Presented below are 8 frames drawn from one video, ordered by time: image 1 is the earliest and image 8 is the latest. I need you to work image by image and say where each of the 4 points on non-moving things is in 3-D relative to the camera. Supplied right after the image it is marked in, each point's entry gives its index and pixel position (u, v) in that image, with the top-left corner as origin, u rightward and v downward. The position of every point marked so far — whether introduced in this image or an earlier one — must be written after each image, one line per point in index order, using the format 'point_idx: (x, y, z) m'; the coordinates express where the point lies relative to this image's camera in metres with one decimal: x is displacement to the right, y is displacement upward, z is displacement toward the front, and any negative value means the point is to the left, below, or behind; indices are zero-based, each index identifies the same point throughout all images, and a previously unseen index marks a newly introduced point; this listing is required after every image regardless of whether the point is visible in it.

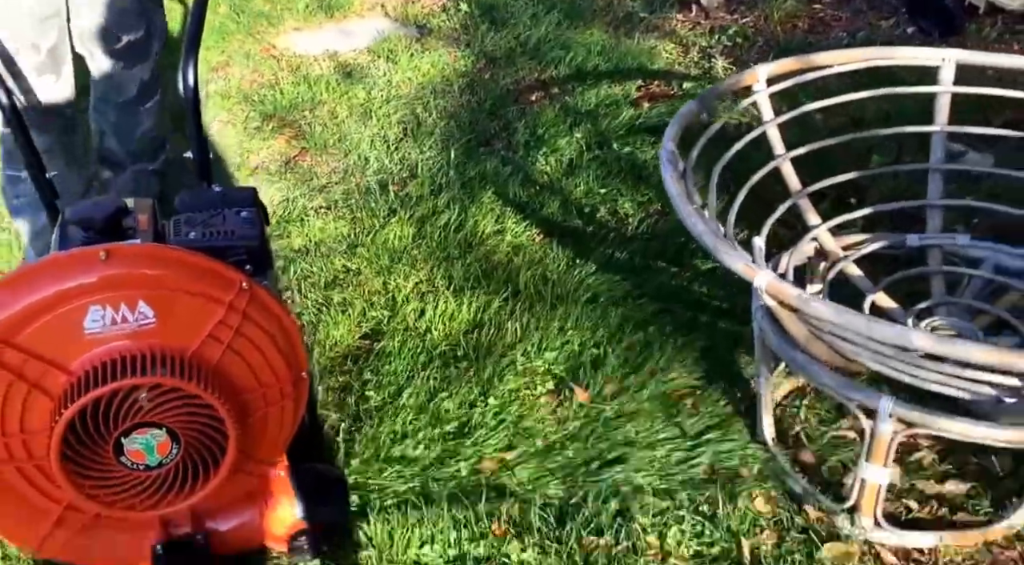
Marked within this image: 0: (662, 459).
0: (+0.4, -0.5, +2.4) m
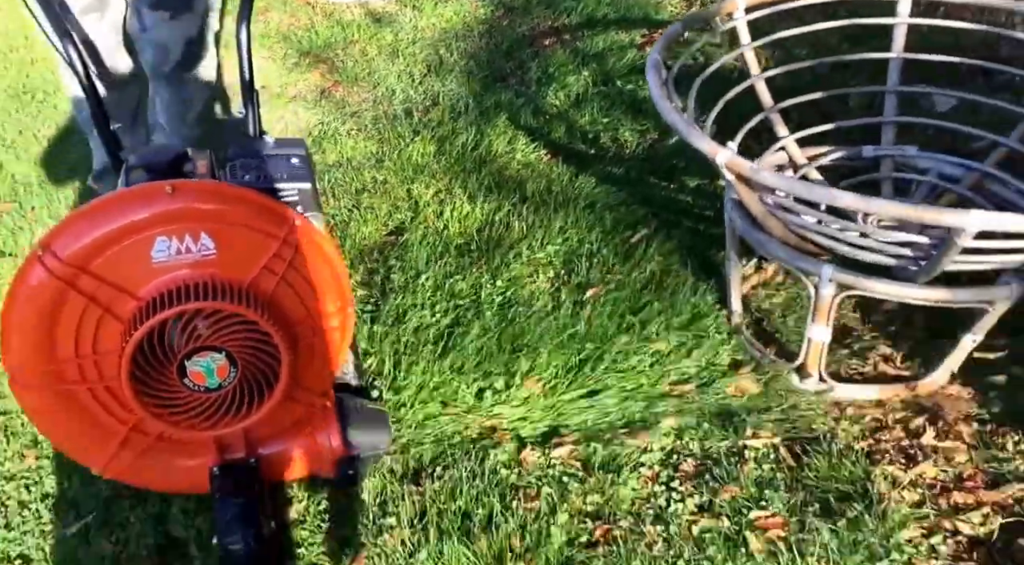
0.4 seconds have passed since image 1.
0: (+0.4, -0.1, +2.8) m
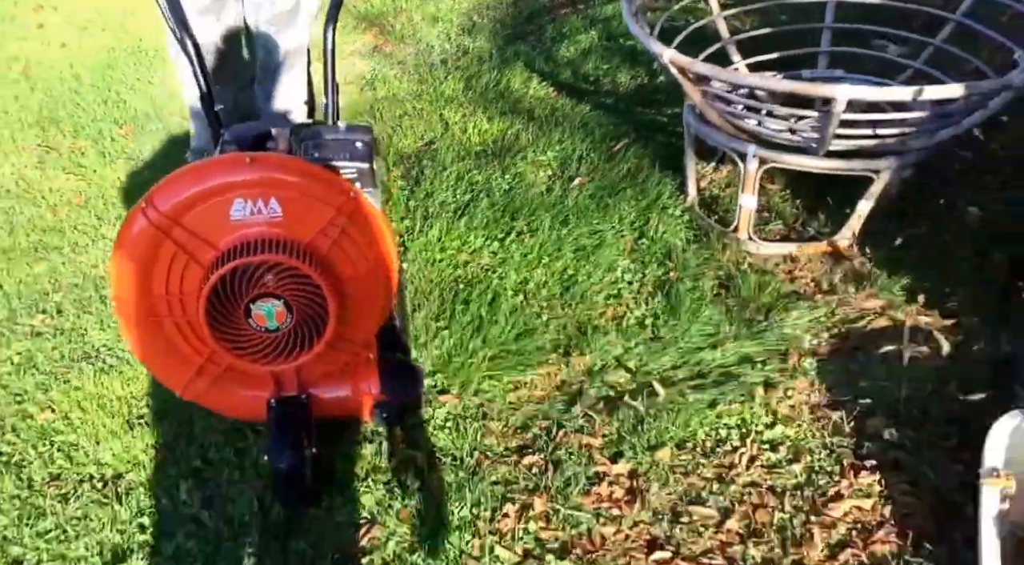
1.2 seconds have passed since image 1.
0: (+0.4, +0.3, +3.7) m
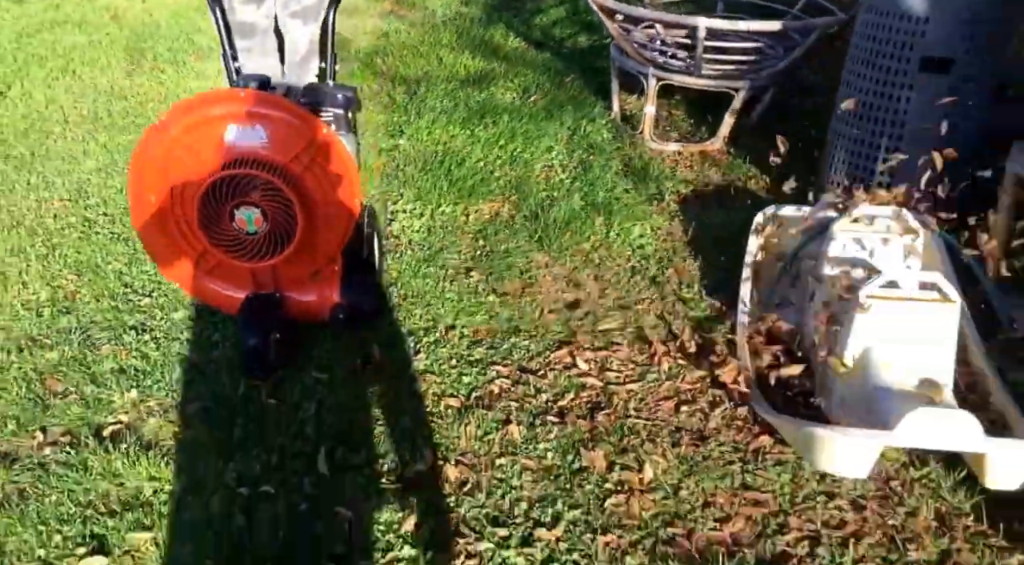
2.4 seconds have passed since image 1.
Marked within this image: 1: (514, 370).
0: (+0.3, +1.0, +5.0) m
1: (0.0, -0.3, +3.1) m
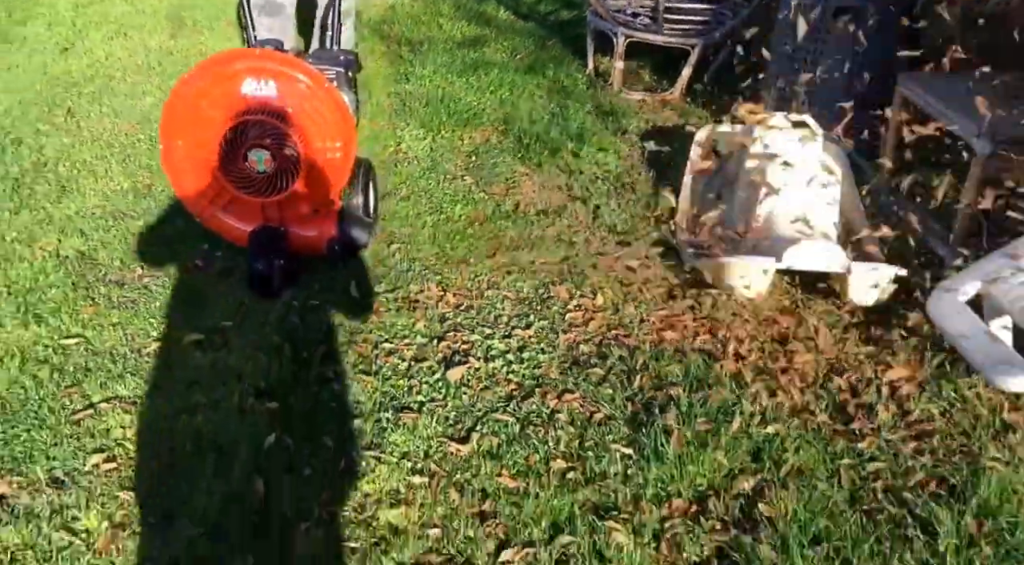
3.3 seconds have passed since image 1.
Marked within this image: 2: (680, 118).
0: (+0.2, +1.5, +5.9) m
1: (-0.1, +0.2, +3.9) m
2: (+1.0, +1.0, +5.3) m
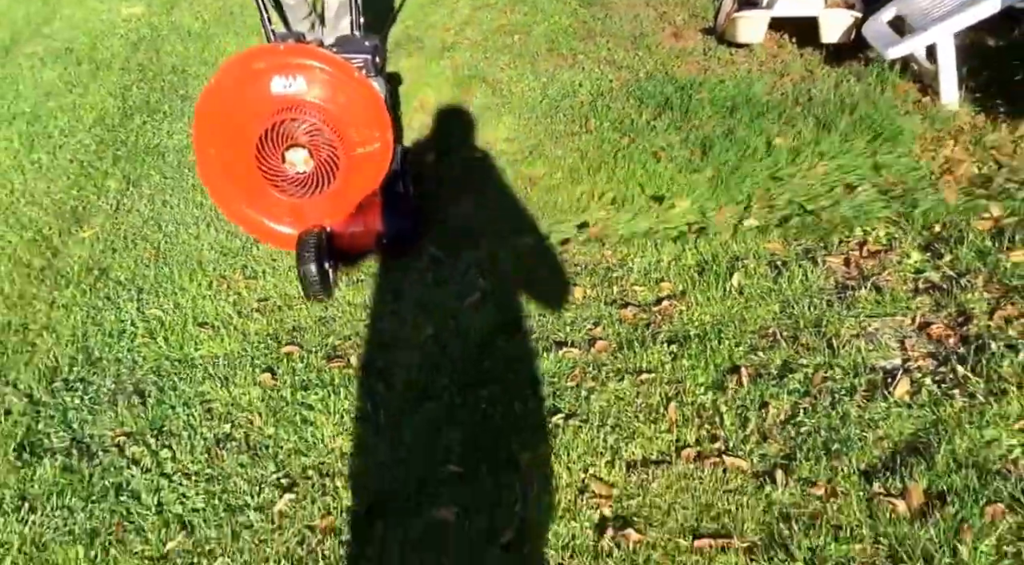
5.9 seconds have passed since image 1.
0: (+1.1, +3.0, +7.4) m
1: (+0.5, +1.6, +5.6) m
2: (+1.8, +2.5, +6.7) m
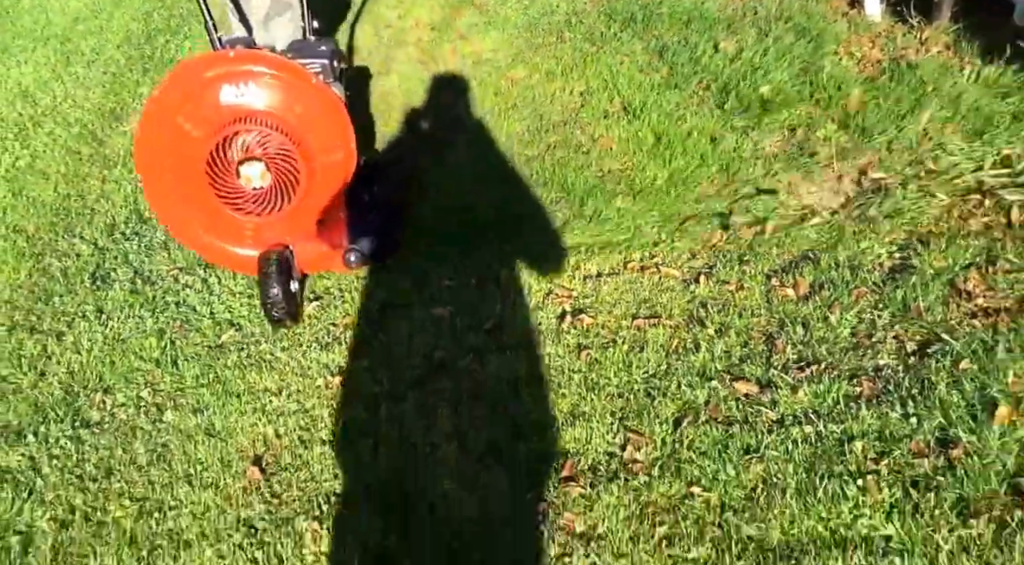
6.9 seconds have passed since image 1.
0: (+1.0, +3.7, +7.9) m
1: (+0.4, +2.3, +6.1) m
2: (+1.7, +3.2, +7.2) m
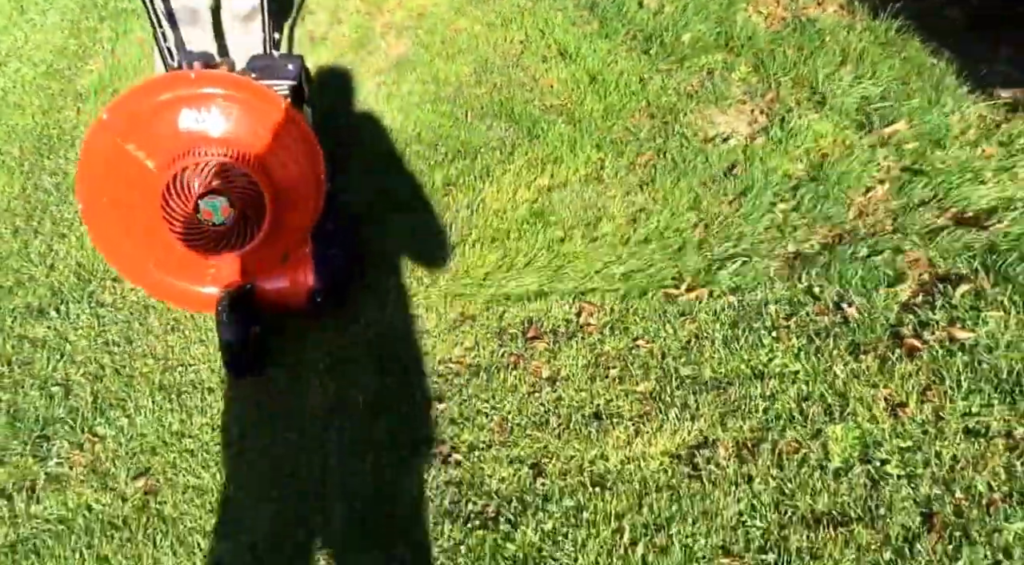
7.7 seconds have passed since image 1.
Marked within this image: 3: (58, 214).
0: (+0.4, +4.2, +8.3) m
1: (0.0, +2.7, +6.5) m
2: (+1.2, +3.6, +7.7) m
3: (-1.8, +0.3, +3.4) m
